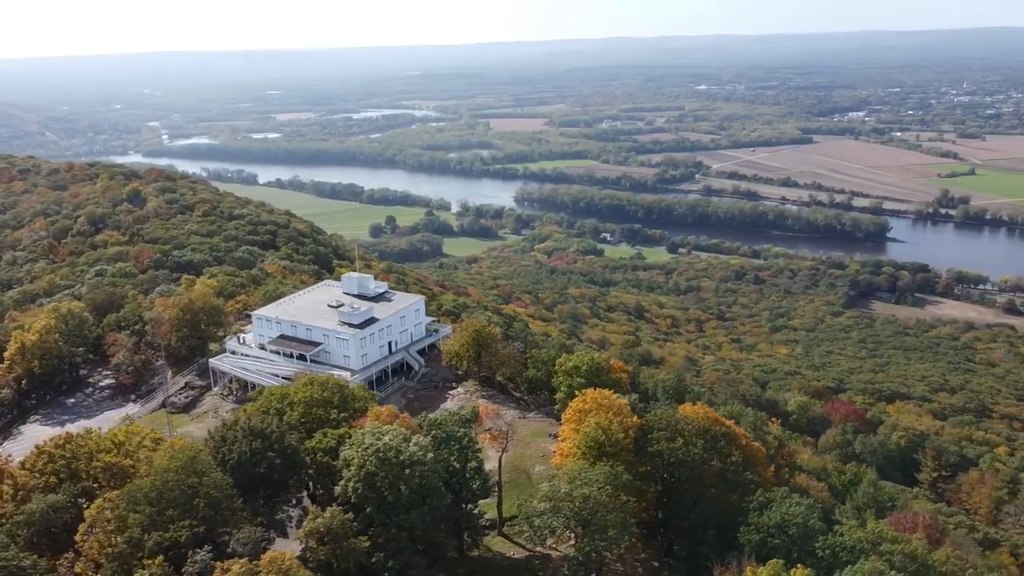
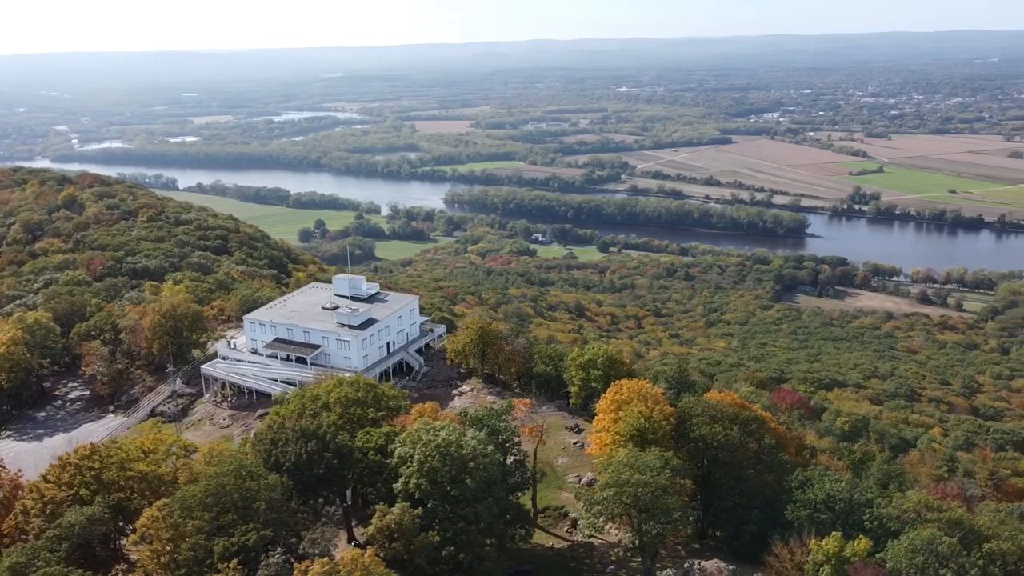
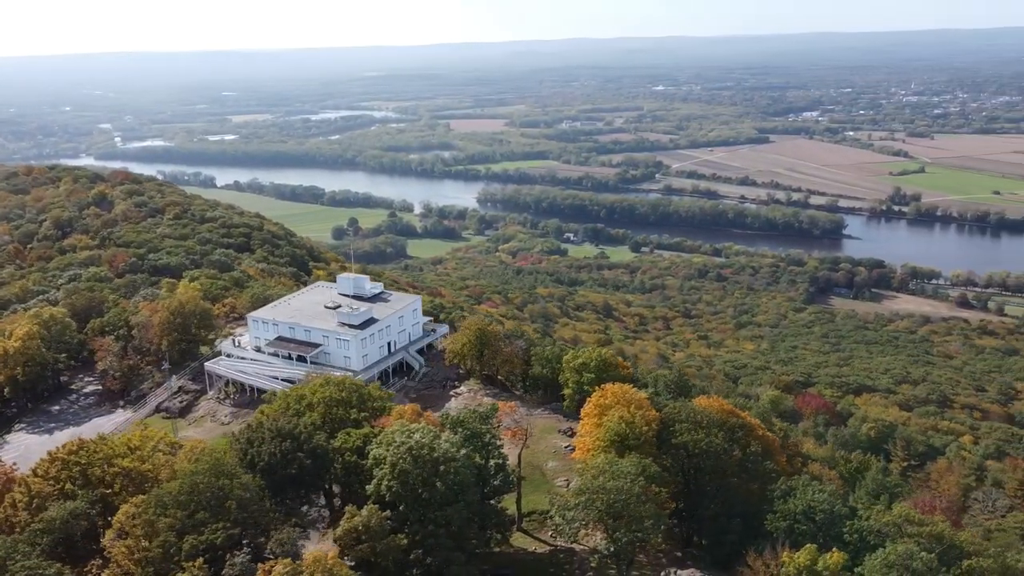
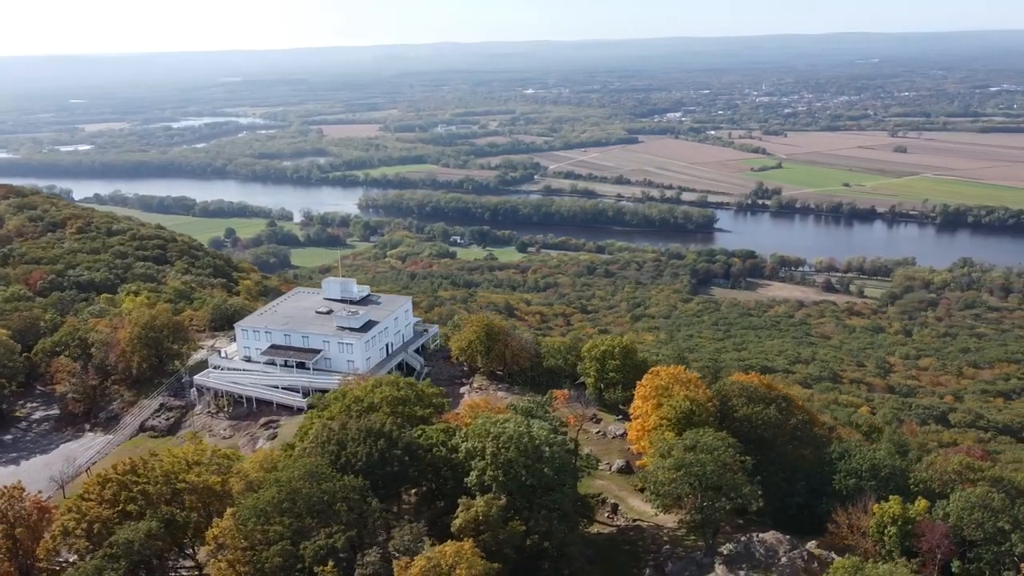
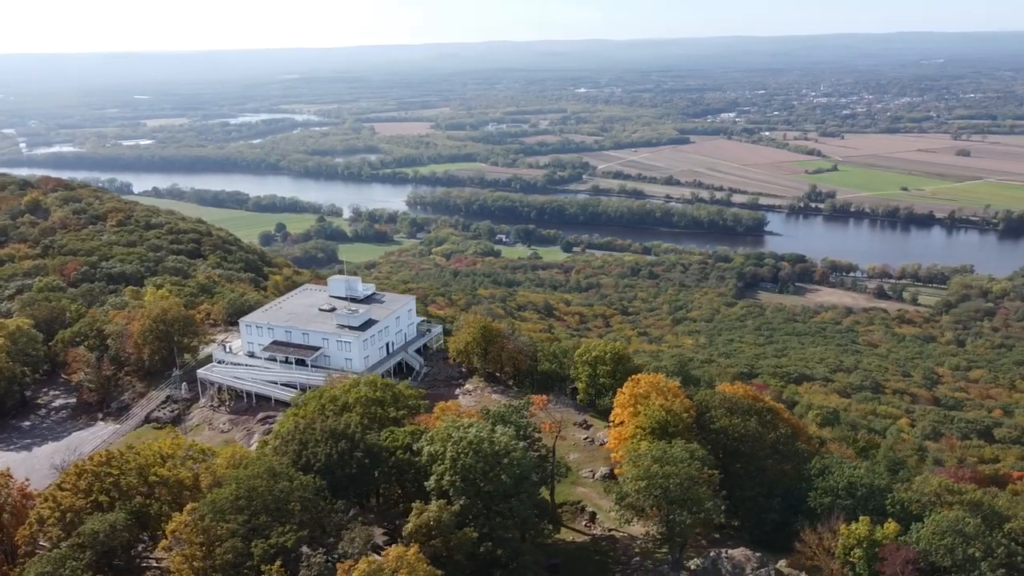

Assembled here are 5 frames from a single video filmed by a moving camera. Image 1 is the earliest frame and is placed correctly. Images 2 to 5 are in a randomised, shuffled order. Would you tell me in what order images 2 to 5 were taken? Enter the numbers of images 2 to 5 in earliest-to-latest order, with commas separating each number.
3, 2, 5, 4
